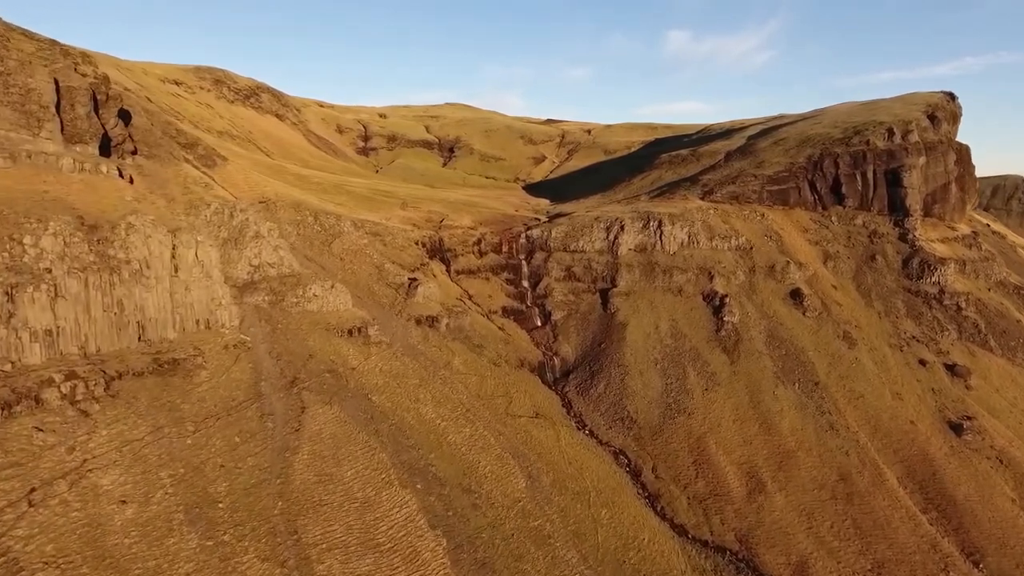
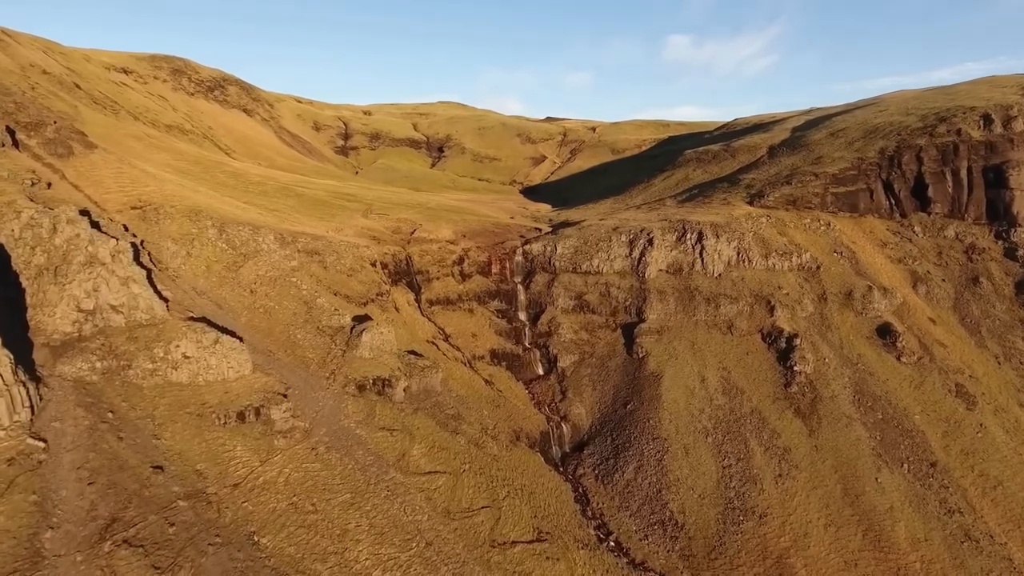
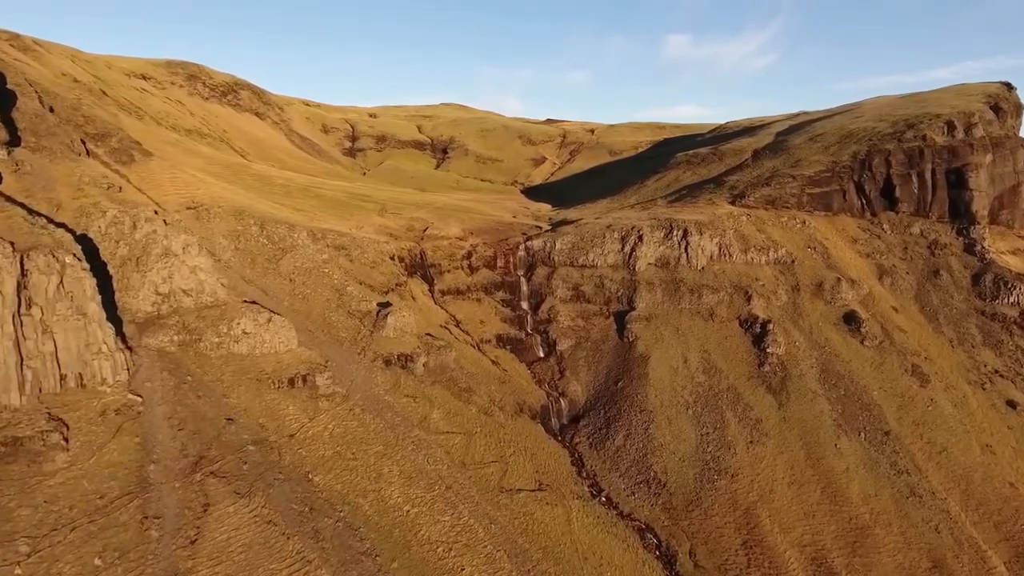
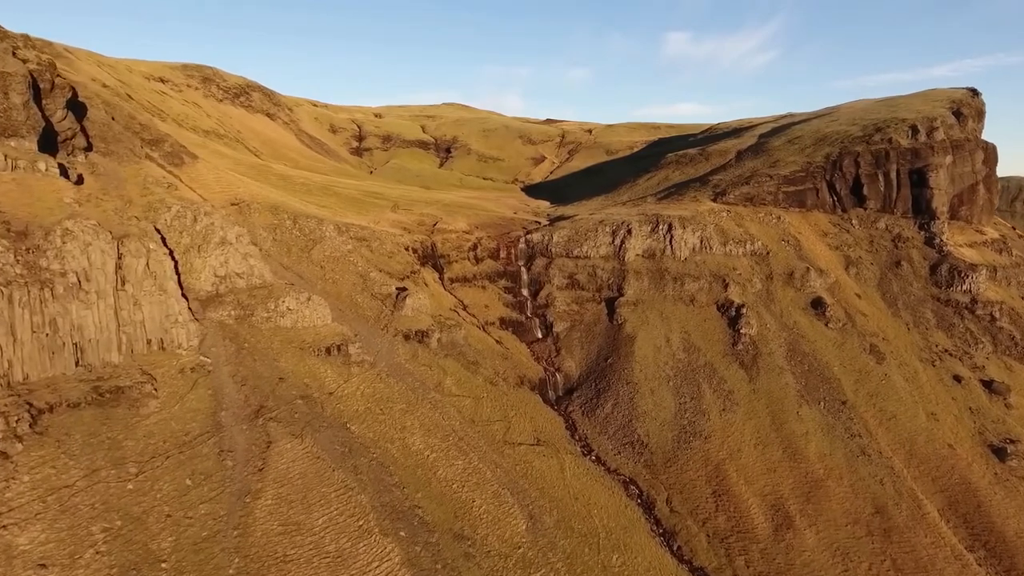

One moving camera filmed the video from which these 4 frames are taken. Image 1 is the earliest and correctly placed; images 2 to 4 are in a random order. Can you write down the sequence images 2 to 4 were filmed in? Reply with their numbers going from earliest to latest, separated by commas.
4, 3, 2
